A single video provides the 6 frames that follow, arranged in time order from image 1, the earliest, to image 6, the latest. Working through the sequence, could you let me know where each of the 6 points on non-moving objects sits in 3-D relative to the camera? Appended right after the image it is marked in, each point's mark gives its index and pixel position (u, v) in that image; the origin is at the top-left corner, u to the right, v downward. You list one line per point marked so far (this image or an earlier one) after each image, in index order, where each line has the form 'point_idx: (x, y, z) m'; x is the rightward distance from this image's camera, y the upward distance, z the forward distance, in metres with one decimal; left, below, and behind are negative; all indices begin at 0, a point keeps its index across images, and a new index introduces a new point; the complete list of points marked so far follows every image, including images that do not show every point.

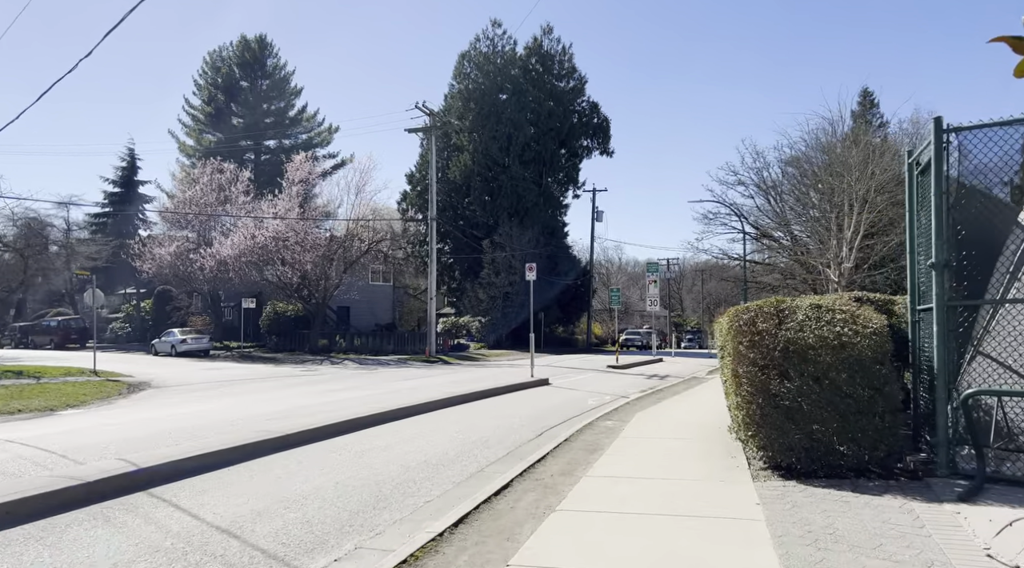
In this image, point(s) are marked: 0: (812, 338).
0: (+2.4, -0.4, +6.6) m
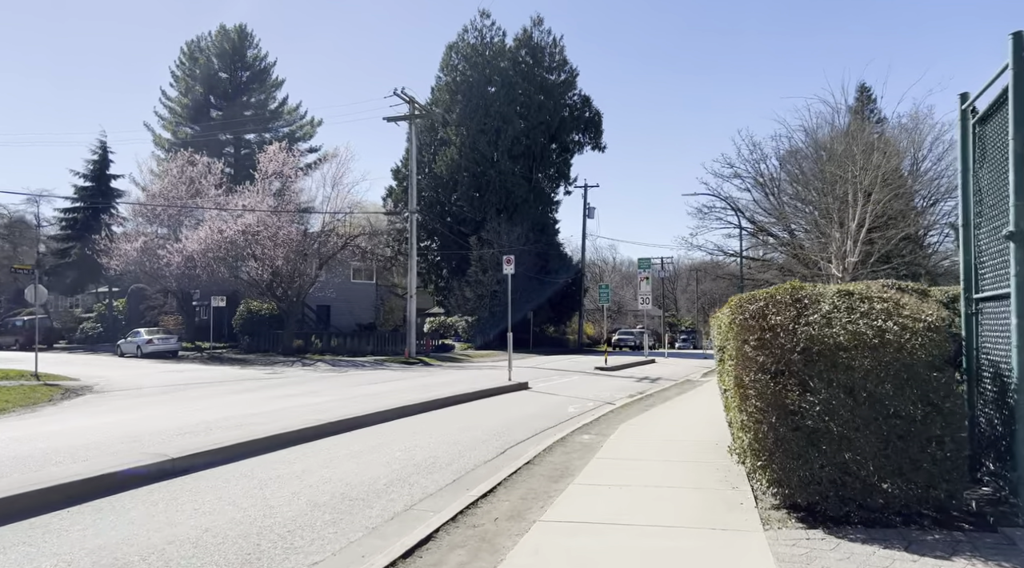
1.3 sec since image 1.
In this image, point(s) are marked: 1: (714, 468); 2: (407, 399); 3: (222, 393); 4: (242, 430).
0: (+1.9, -0.3, +4.9) m
1: (+1.7, -1.6, +7.0) m
2: (-1.9, -2.1, +15.0) m
3: (-6.4, -2.4, +18.1) m
4: (-3.2, -1.7, +9.8) m
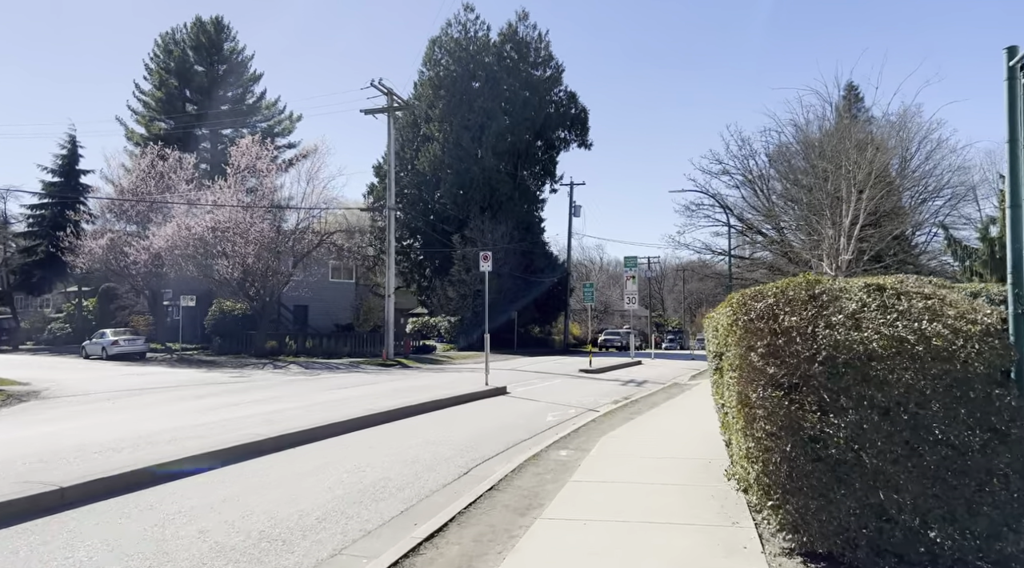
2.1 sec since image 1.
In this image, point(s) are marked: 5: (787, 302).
0: (+1.7, -0.3, +3.8) m
1: (+1.4, -1.5, +5.9) m
2: (-2.3, -2.0, +13.9) m
3: (-6.9, -2.4, +16.9) m
4: (-3.5, -1.7, +8.7) m
5: (+1.4, -0.1, +4.2) m
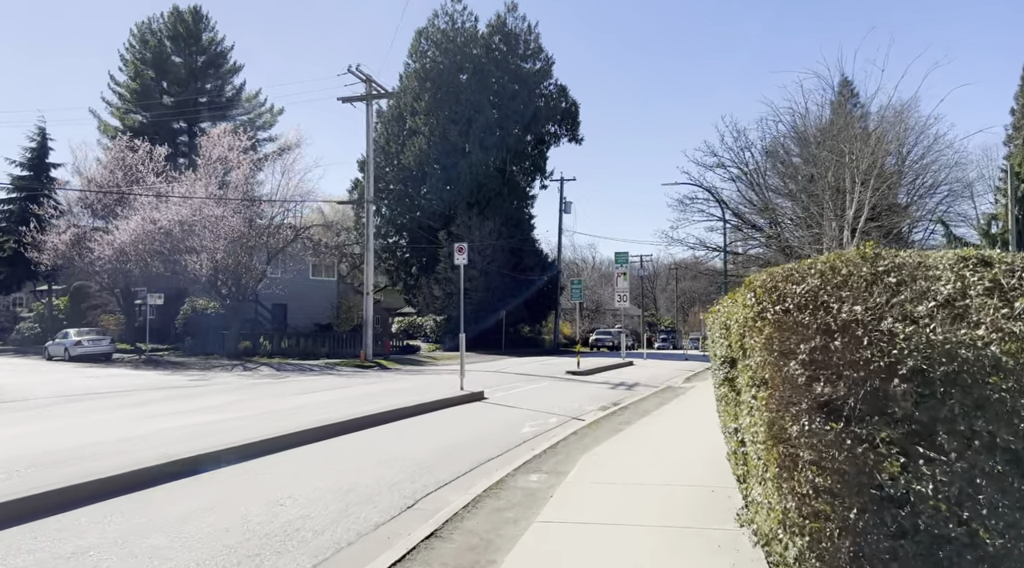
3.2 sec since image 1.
0: (+1.4, -0.2, +2.4) m
1: (+1.1, -1.4, +4.5) m
2: (-2.7, -2.0, +12.4) m
3: (-7.3, -2.3, +15.4) m
4: (-3.9, -1.6, +7.2) m
5: (+1.1, 0.0, +2.8) m
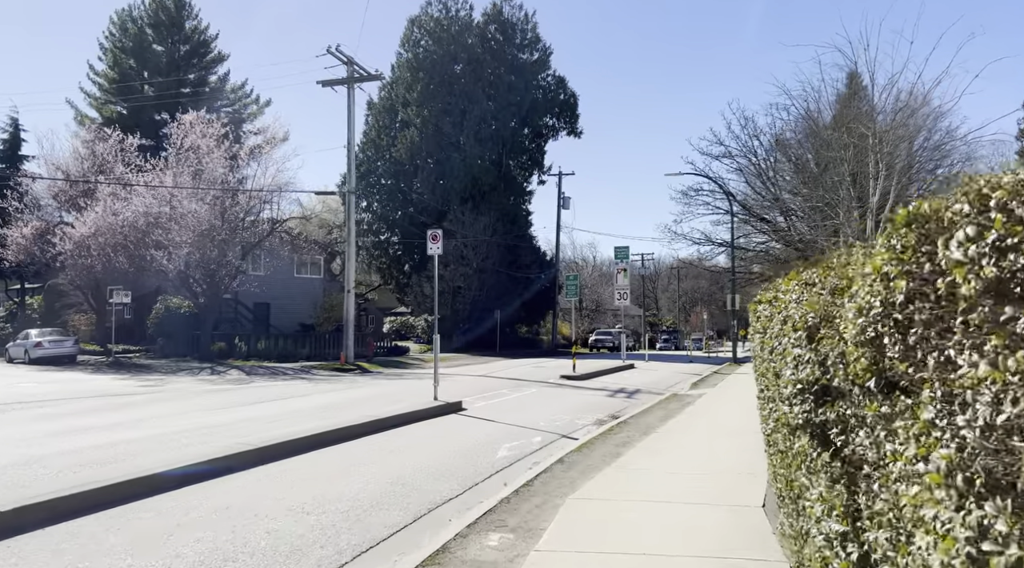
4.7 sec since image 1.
0: (+1.1, -0.1, +0.4) m
1: (+0.8, -1.3, +2.5) m
2: (-3.0, -1.8, +10.4) m
3: (-7.5, -2.2, +13.4) m
4: (-4.2, -1.5, +5.2) m
5: (+0.8, +0.1, +0.8) m
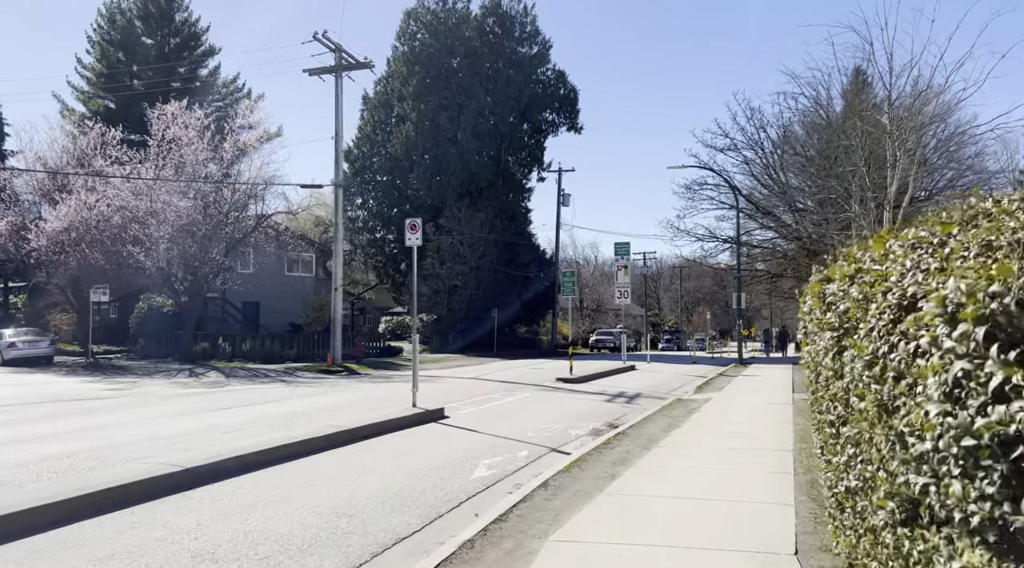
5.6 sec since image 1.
0: (+0.9, 0.0, -0.8) m
1: (+0.6, -1.3, +1.3) m
2: (-3.2, -1.8, +9.2) m
3: (-7.7, -2.1, +12.2) m
4: (-4.4, -1.4, +4.0) m
5: (+0.6, +0.2, -0.4) m
